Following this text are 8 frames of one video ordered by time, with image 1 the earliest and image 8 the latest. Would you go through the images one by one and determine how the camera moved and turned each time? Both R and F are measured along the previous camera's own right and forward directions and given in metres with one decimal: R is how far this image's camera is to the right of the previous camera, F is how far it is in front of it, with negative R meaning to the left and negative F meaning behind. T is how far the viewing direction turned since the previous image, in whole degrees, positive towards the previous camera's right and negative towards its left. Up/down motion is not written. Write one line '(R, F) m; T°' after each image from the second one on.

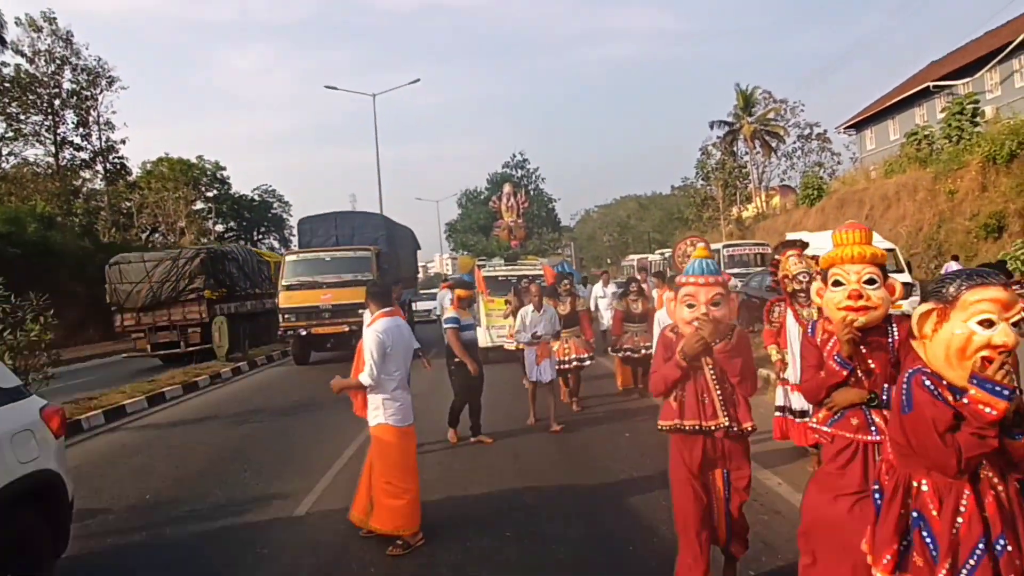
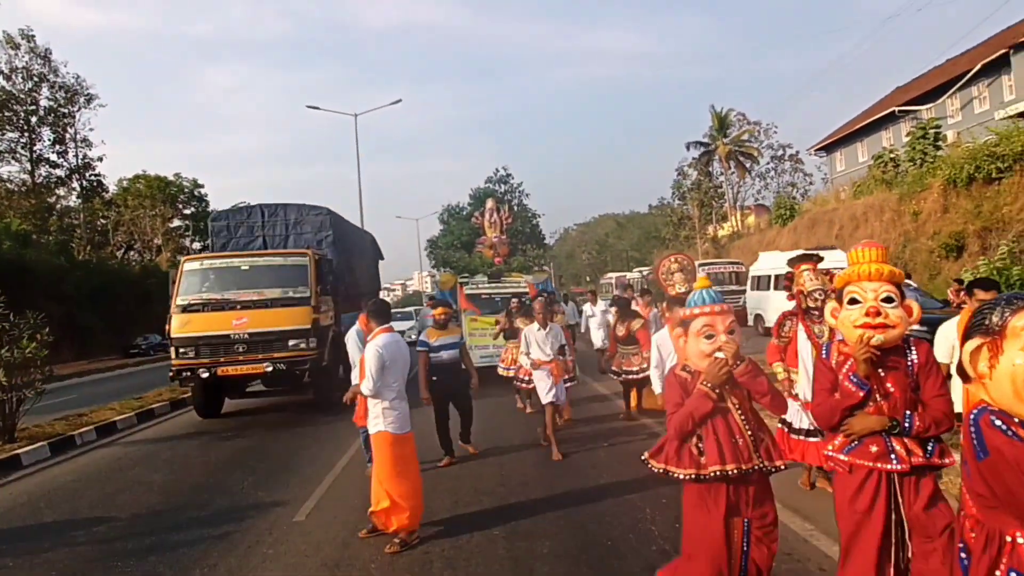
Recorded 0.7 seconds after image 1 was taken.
(0.0, -0.4) m; +1°
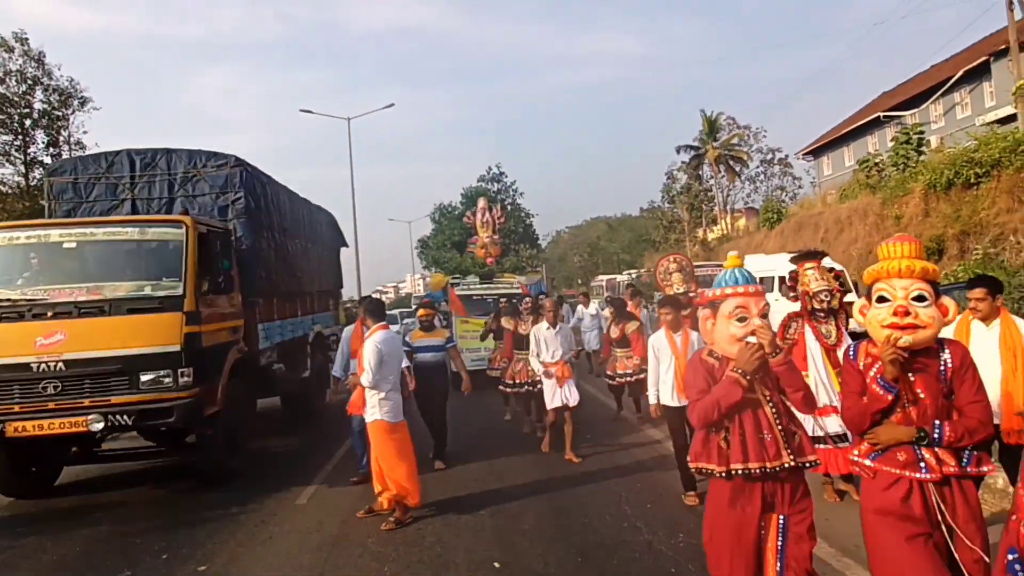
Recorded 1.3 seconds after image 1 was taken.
(0.0, -0.3) m; +1°
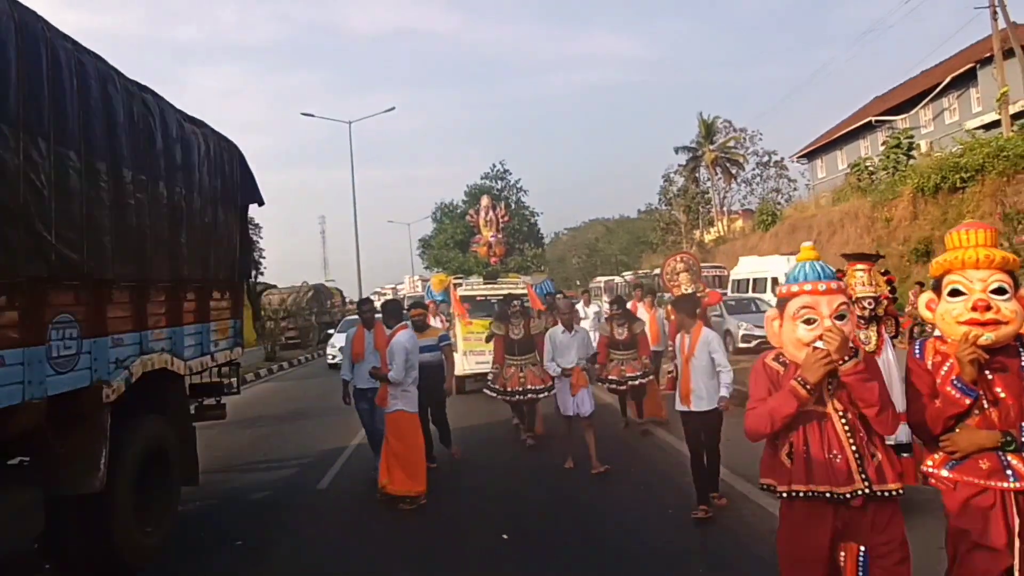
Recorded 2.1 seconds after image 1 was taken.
(0.0, -0.5) m; 0°
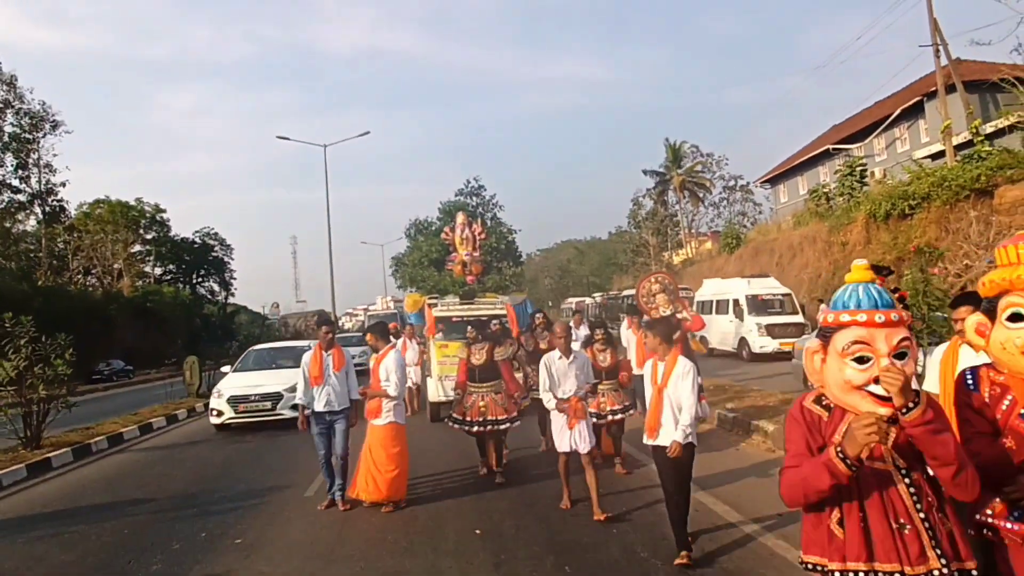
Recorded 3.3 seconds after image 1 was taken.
(0.0, -0.6) m; +2°
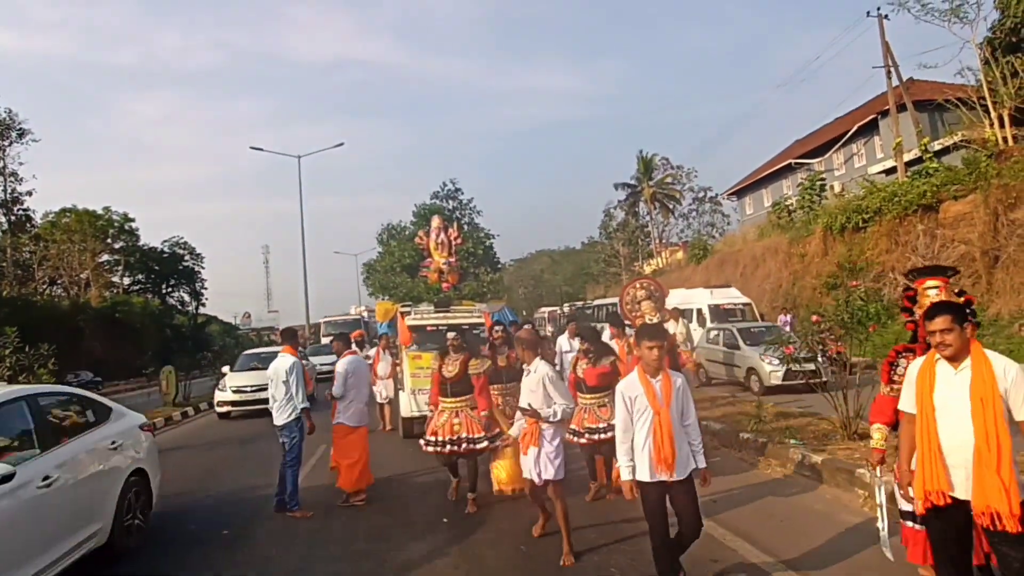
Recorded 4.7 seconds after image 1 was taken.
(0.0, -0.5) m; +2°
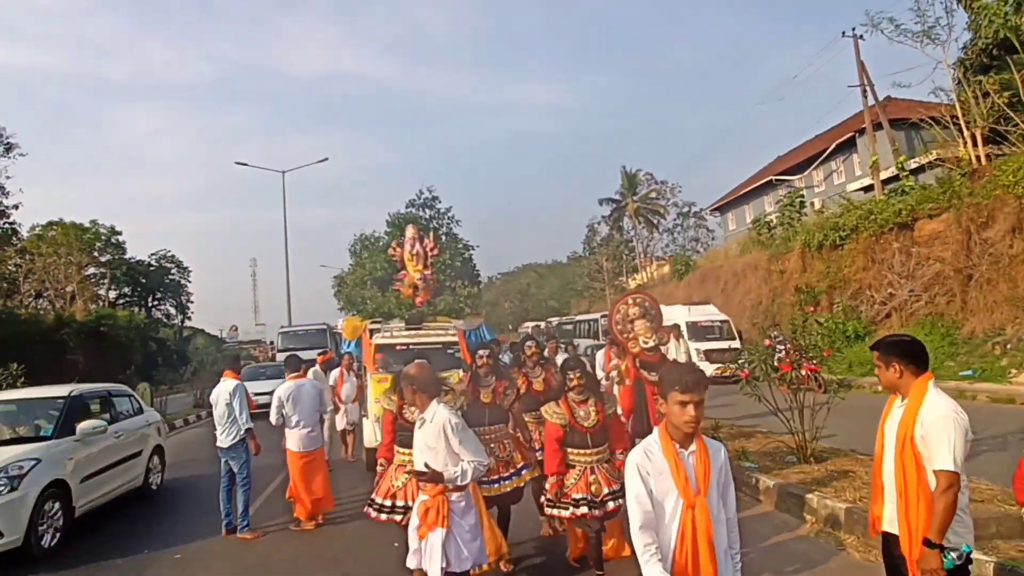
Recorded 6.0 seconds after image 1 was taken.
(+0.2, 0.0) m; +1°
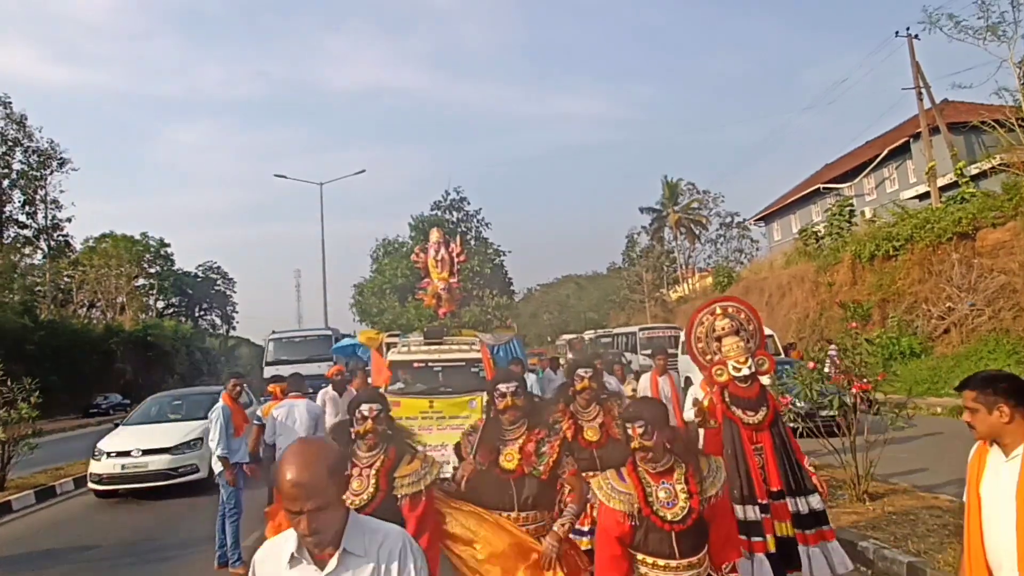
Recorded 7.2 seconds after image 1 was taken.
(+0.1, +0.6) m; -3°
